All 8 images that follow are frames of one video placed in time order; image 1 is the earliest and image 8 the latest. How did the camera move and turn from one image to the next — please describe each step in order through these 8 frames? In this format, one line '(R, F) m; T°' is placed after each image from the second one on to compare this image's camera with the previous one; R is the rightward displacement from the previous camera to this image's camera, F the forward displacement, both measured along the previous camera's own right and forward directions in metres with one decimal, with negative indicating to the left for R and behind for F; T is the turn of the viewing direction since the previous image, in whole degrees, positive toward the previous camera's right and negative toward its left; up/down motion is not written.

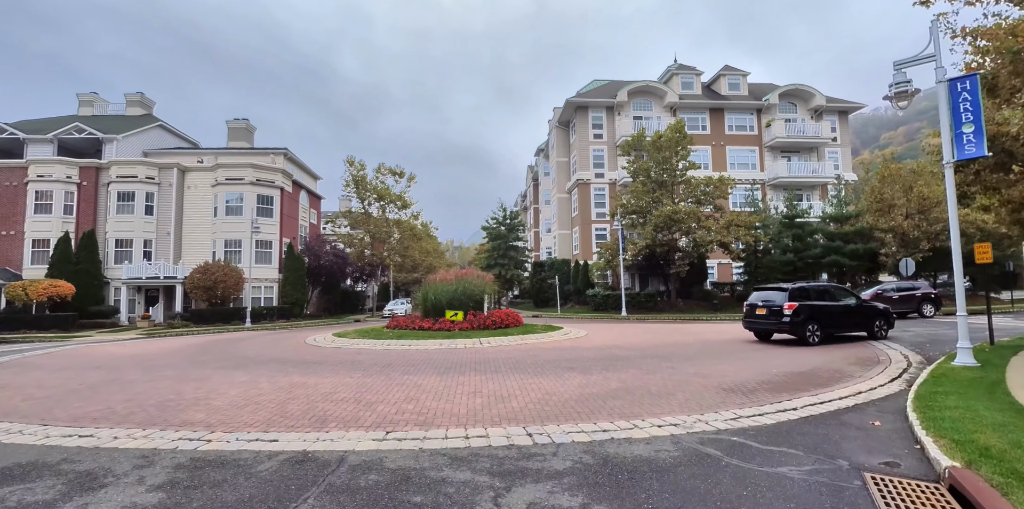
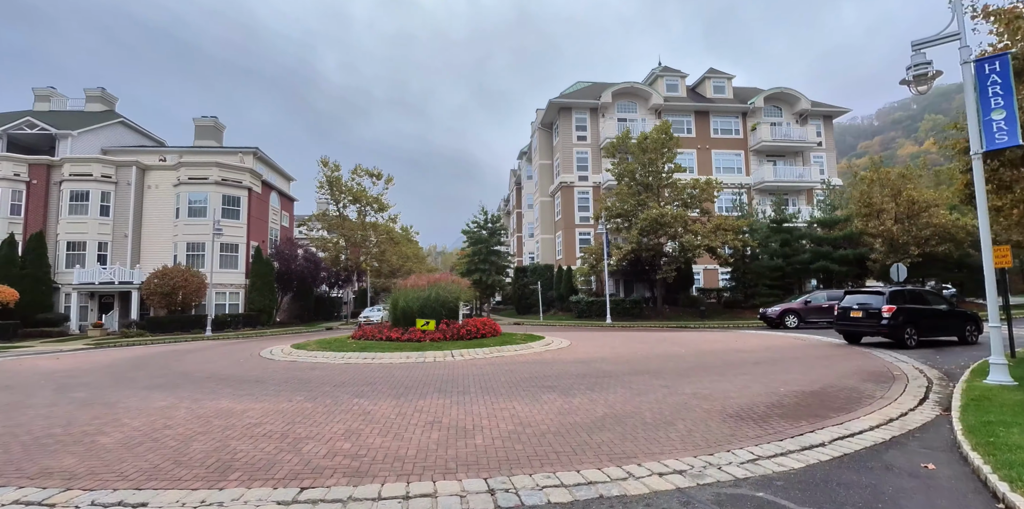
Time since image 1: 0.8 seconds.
(+0.3, +1.4) m; +2°
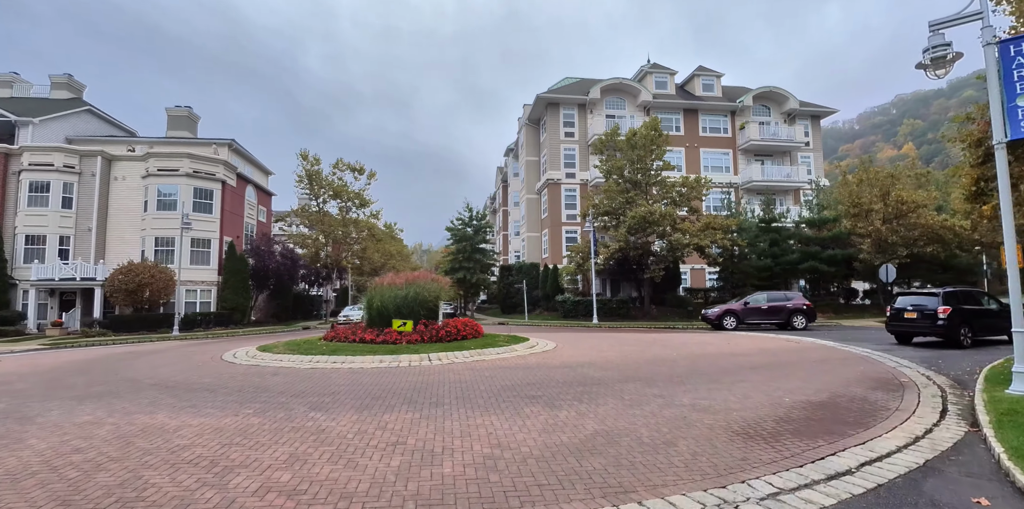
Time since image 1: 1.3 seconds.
(+0.1, +0.9) m; +2°
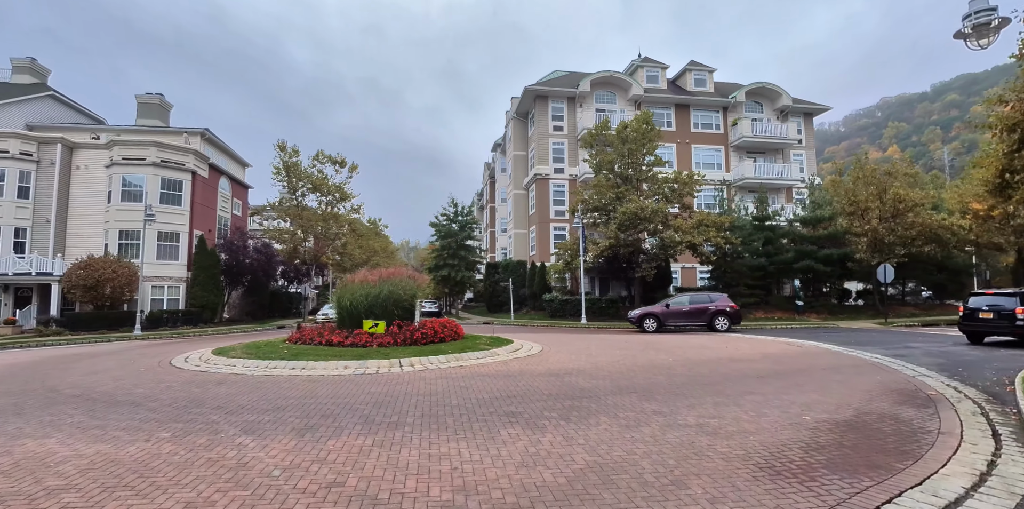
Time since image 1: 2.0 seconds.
(+0.2, +1.2) m; +1°
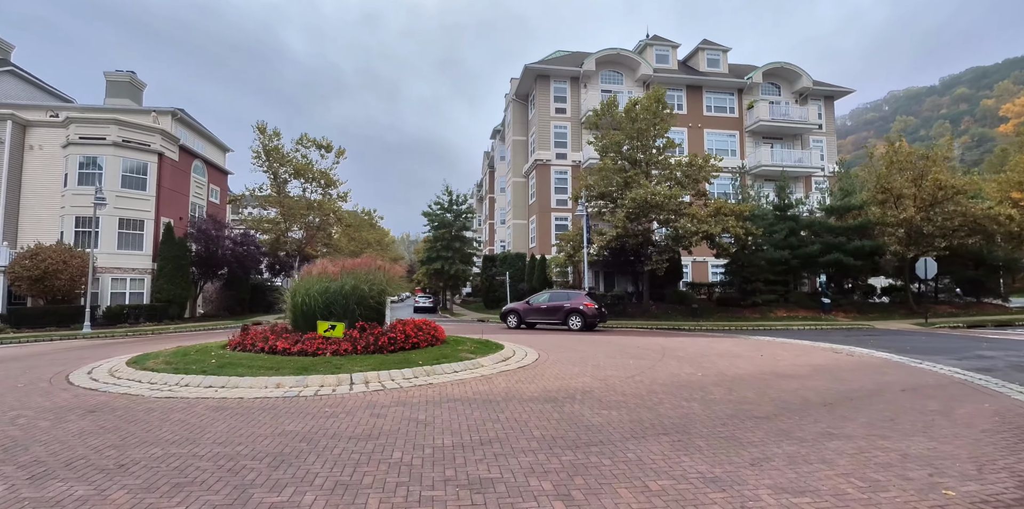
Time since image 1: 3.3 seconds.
(+0.3, +2.7) m; 0°
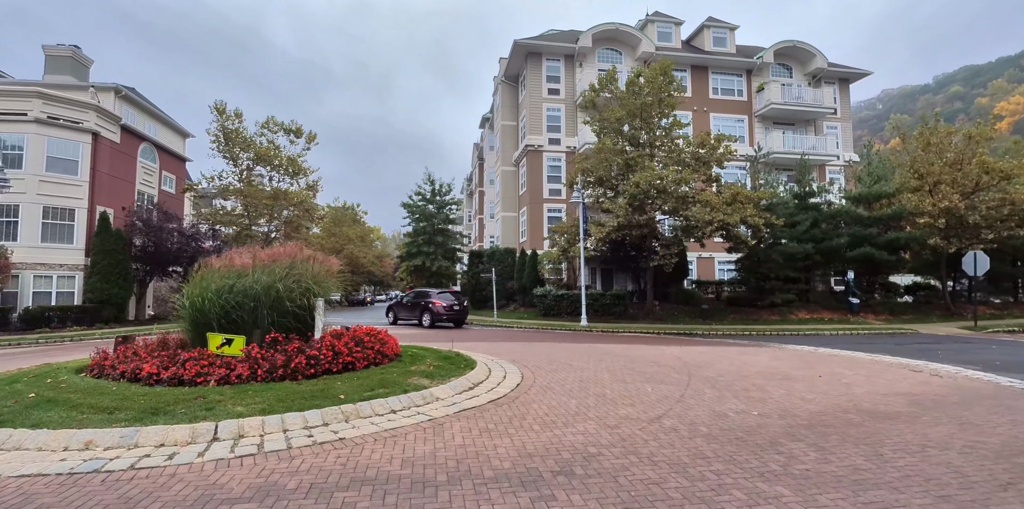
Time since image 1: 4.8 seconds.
(+0.4, +3.3) m; +1°
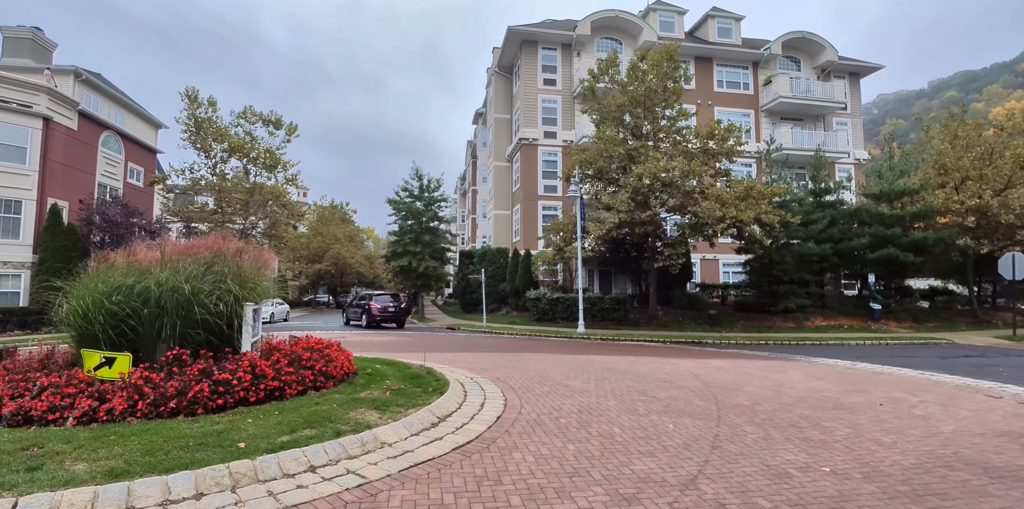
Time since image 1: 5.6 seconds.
(+0.2, +2.0) m; 0°
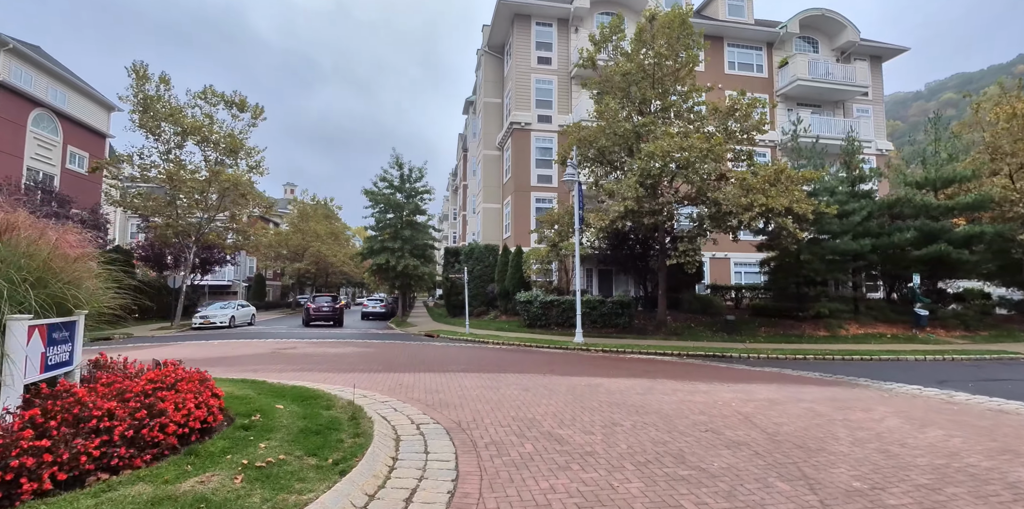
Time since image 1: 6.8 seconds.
(+0.4, +3.1) m; 0°
